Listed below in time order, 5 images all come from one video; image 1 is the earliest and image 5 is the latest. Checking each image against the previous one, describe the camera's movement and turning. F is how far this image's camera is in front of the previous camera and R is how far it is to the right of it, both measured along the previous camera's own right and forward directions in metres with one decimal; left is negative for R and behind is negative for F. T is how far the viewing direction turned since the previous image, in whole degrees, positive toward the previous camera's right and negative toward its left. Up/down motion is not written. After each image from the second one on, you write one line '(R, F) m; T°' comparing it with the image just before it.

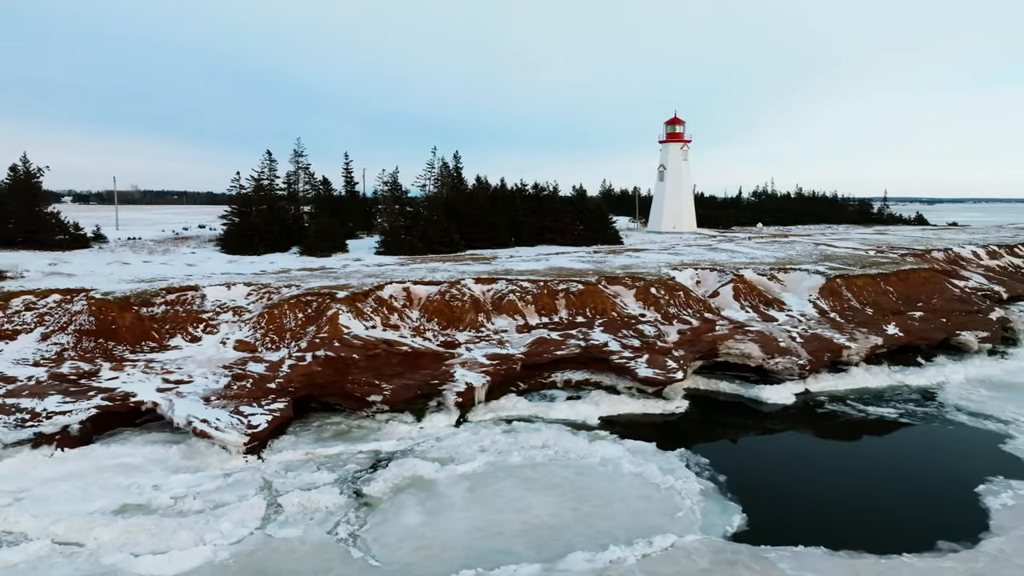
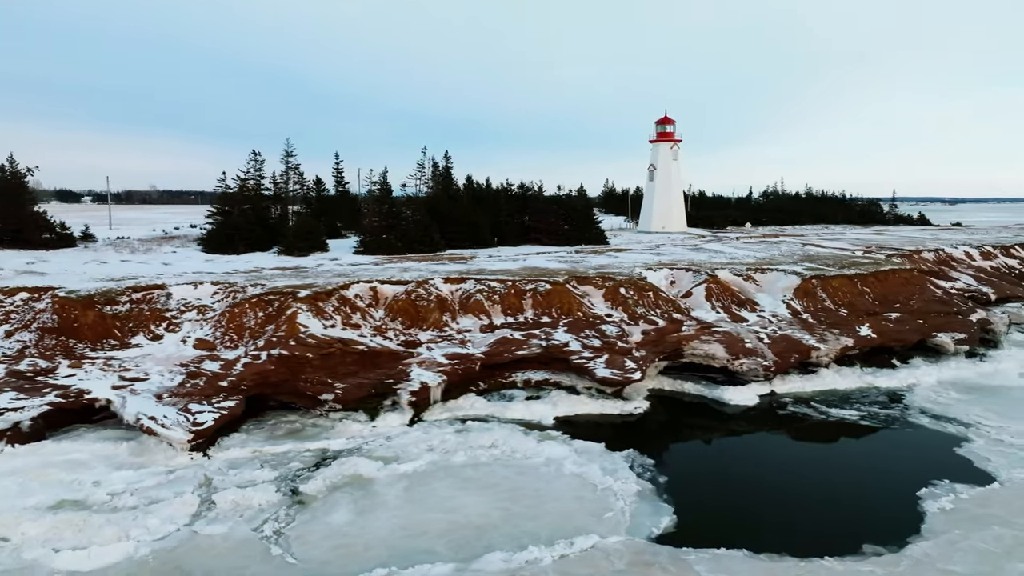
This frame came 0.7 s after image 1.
(+1.3, 0.0) m; -1°
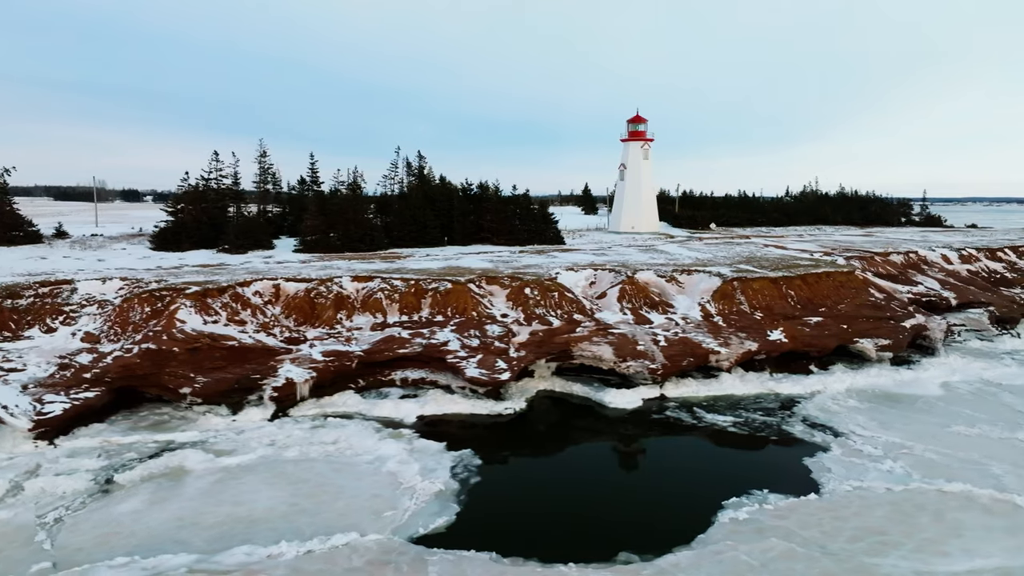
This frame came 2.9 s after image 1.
(+4.1, +0.1) m; -4°
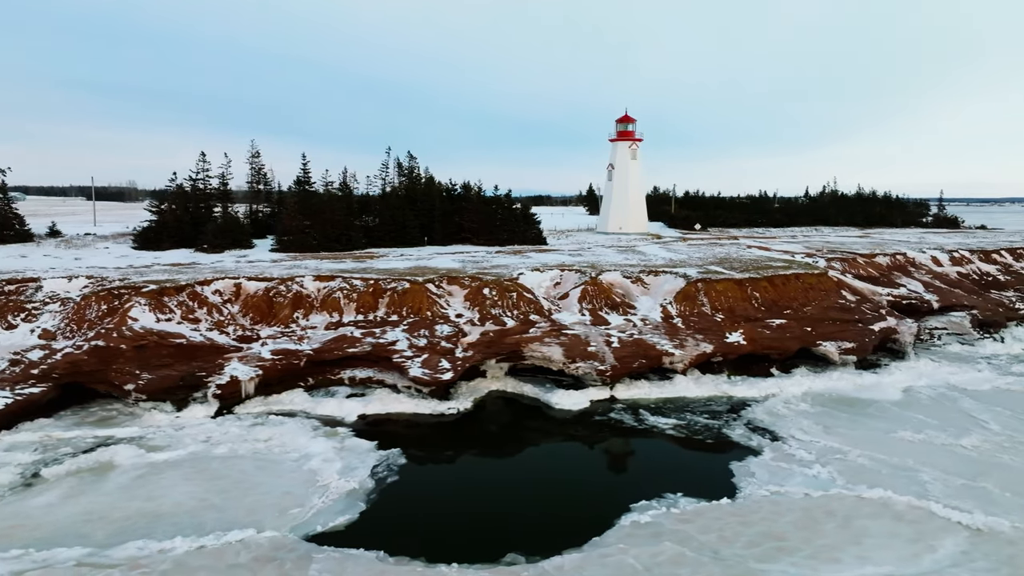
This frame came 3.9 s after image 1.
(+1.9, 0.0) m; -2°
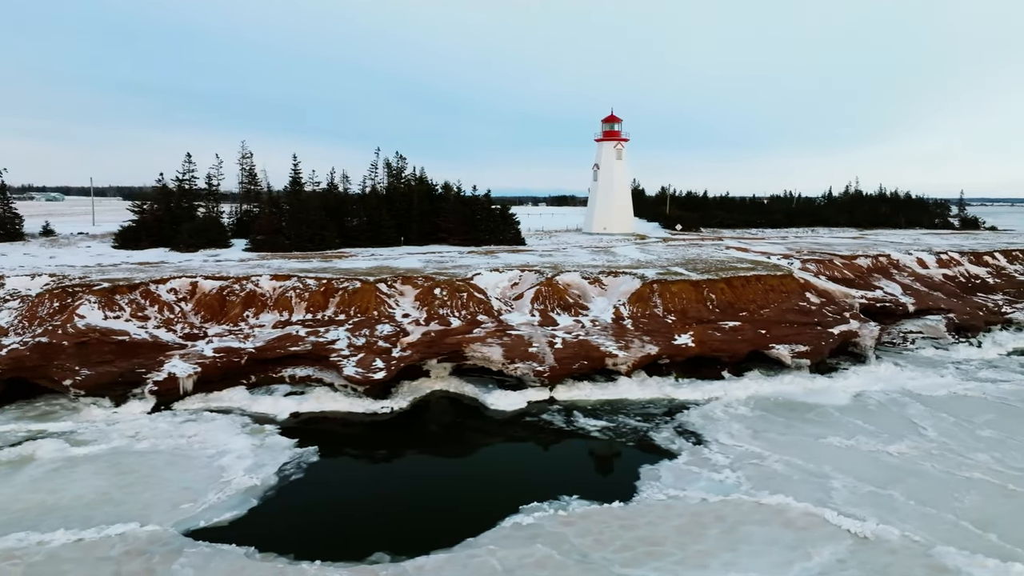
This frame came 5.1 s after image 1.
(+2.2, 0.0) m; -3°
